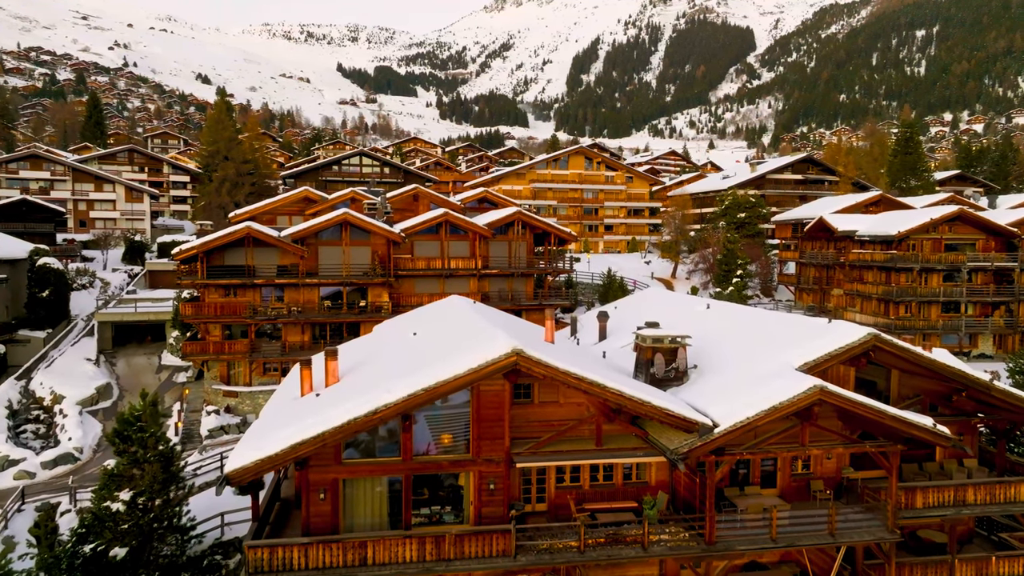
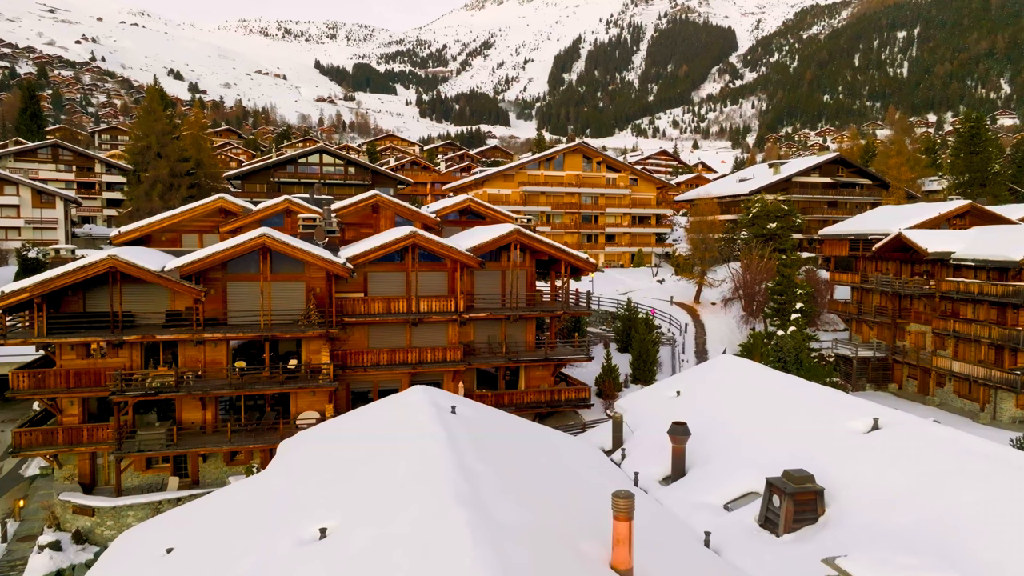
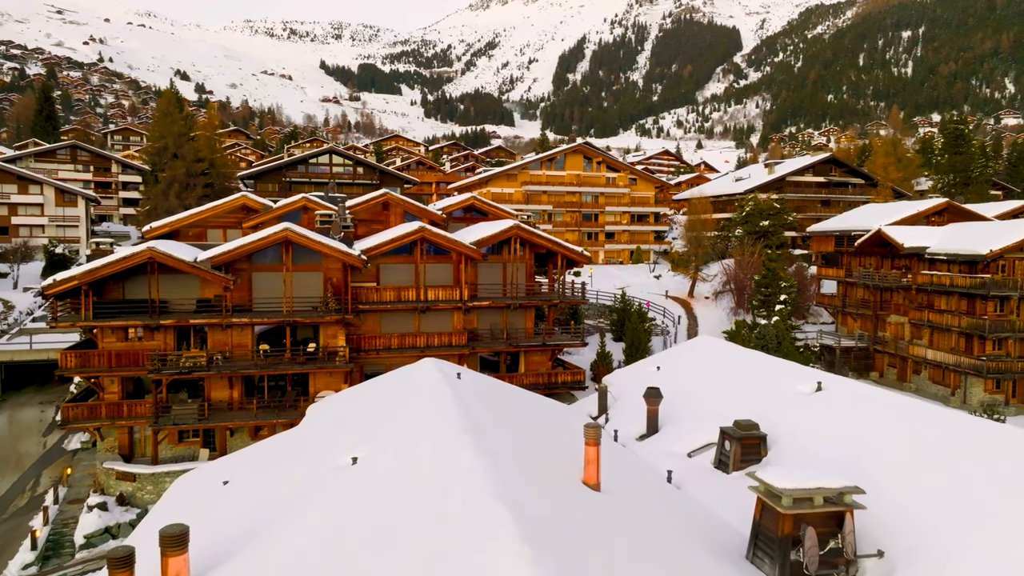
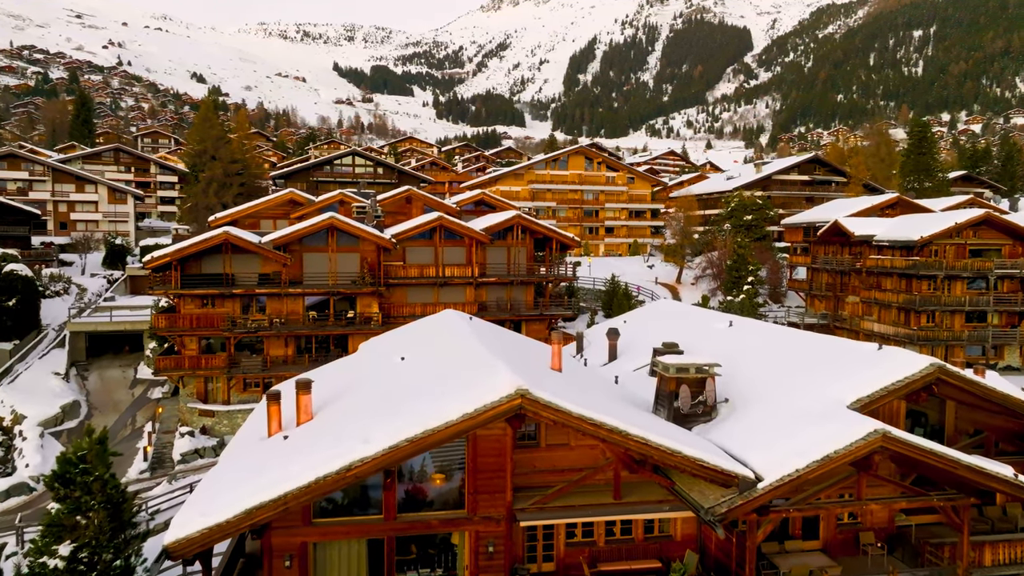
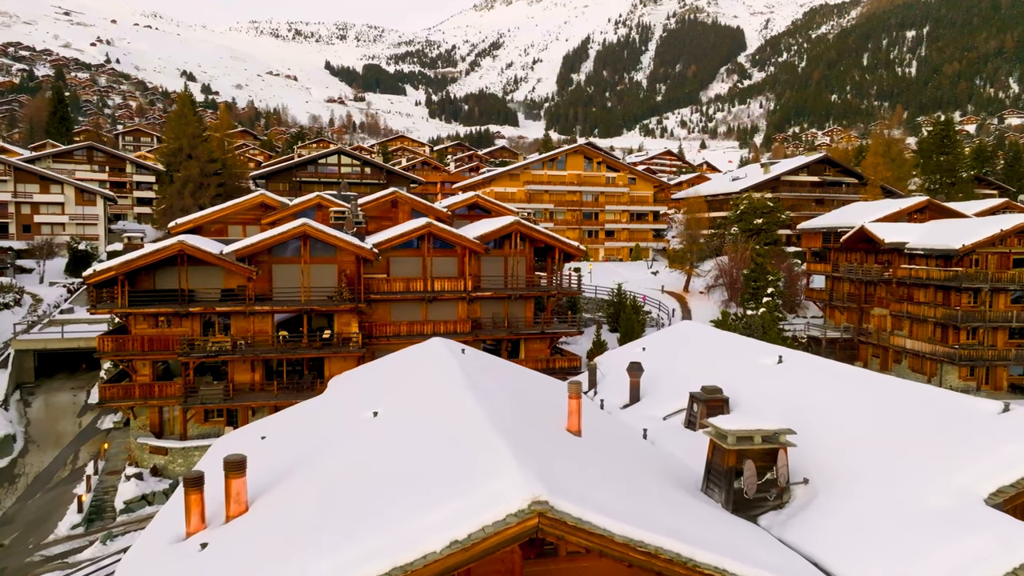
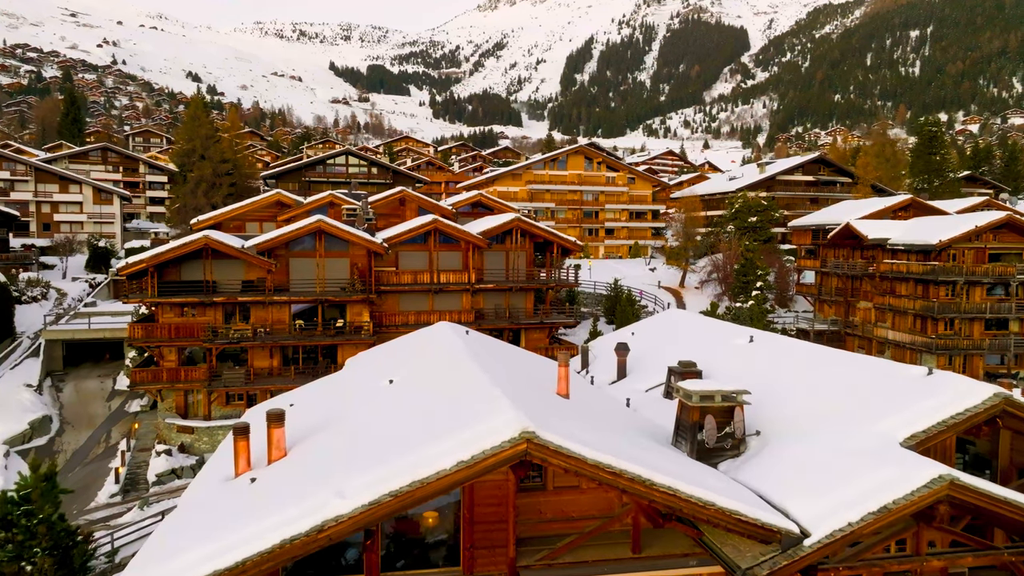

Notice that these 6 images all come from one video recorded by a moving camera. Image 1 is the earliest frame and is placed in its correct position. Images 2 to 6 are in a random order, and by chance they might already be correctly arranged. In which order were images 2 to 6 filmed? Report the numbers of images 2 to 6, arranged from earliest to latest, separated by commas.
4, 6, 5, 3, 2
